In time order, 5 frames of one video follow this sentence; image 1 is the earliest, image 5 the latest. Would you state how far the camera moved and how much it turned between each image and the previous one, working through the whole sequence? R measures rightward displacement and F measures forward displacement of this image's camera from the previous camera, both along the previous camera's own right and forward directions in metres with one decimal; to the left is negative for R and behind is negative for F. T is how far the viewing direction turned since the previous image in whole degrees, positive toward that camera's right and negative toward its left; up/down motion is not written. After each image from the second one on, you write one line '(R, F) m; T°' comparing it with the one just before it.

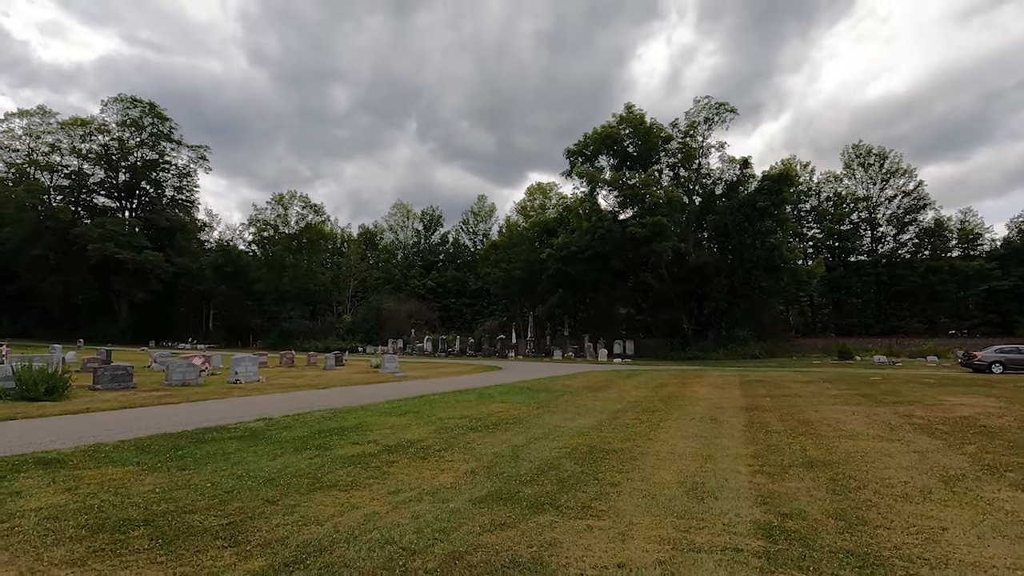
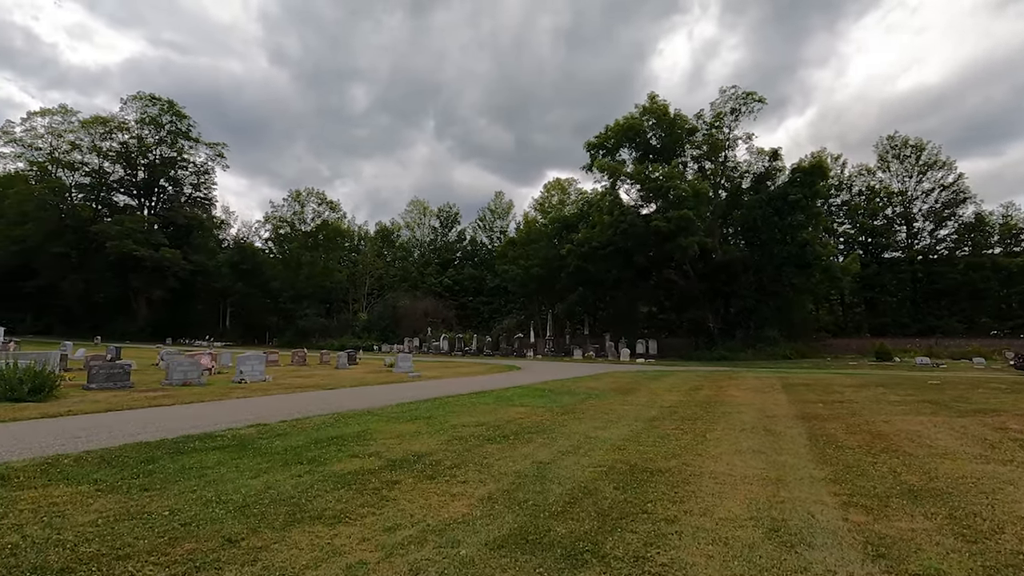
(-0.1, +1.3) m; -2°
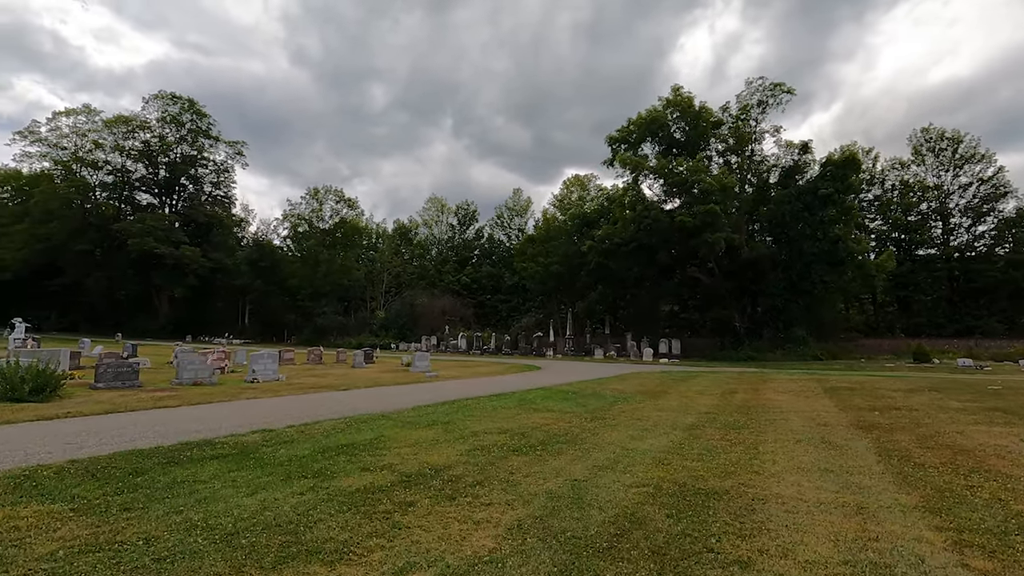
(-0.2, +0.9) m; -2°
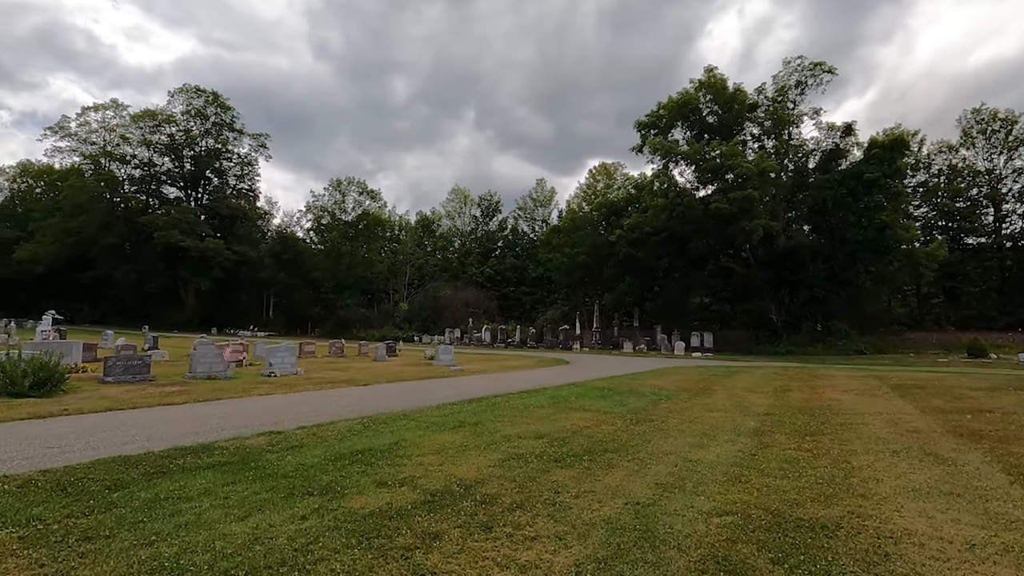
(-0.2, +1.2) m; -2°
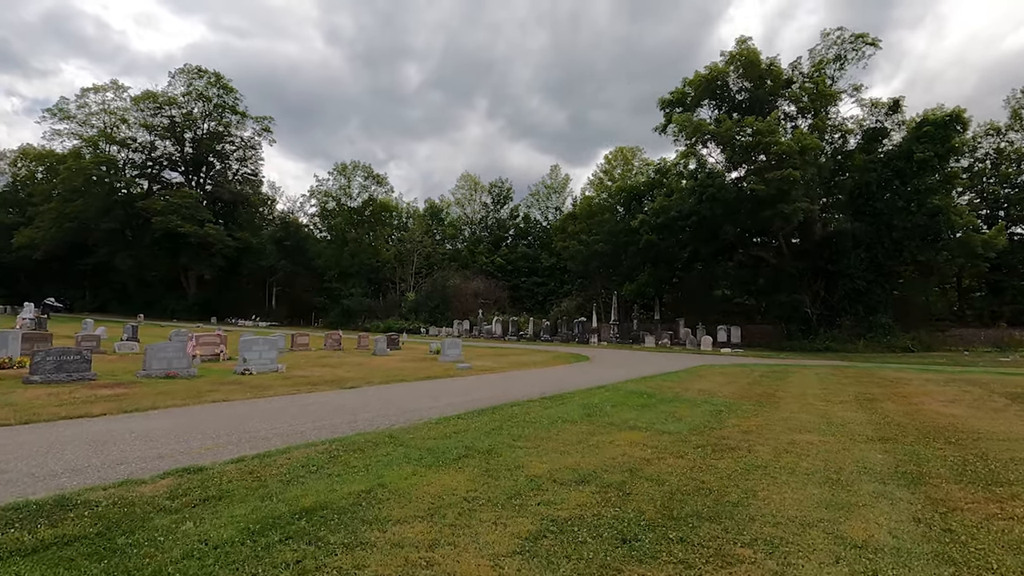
(-0.2, +2.8) m; -1°
